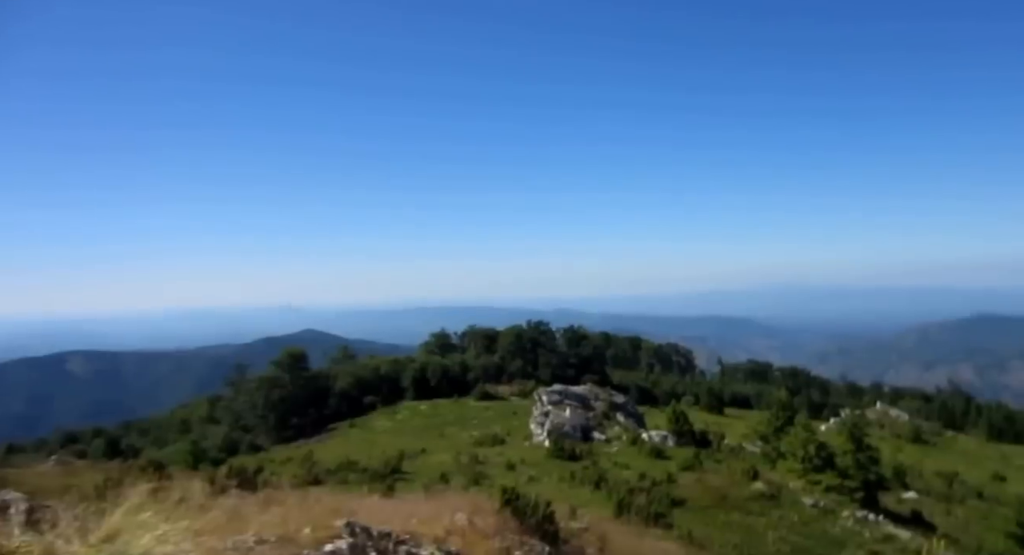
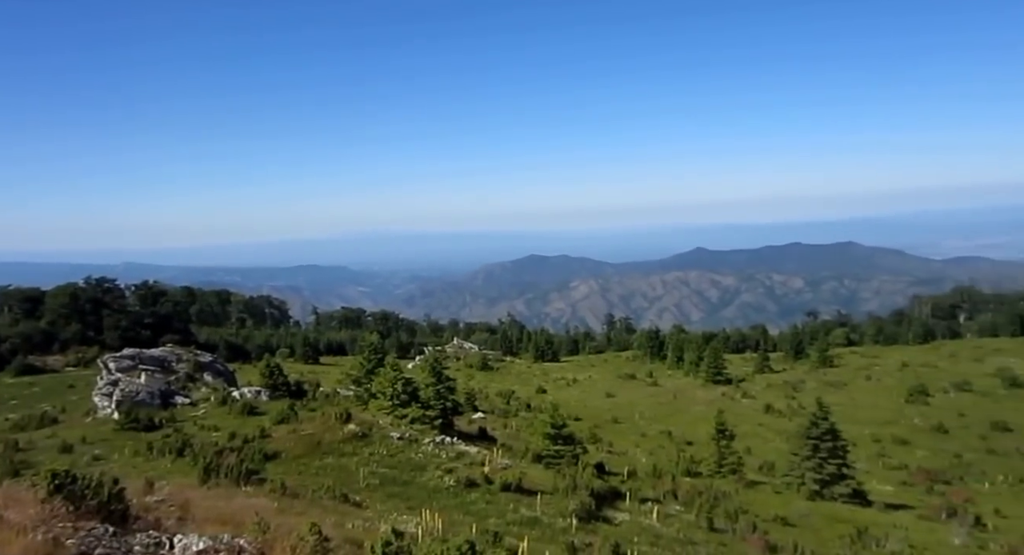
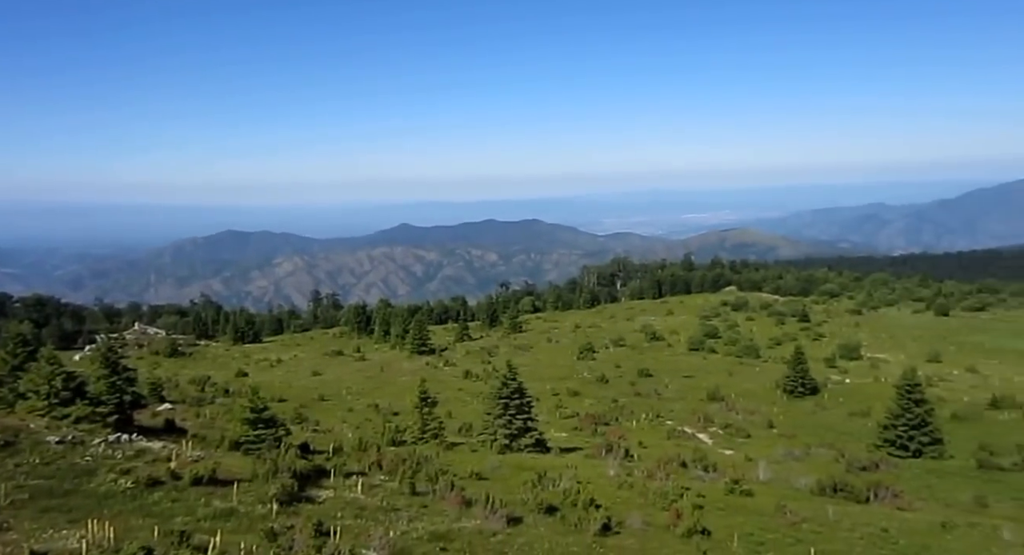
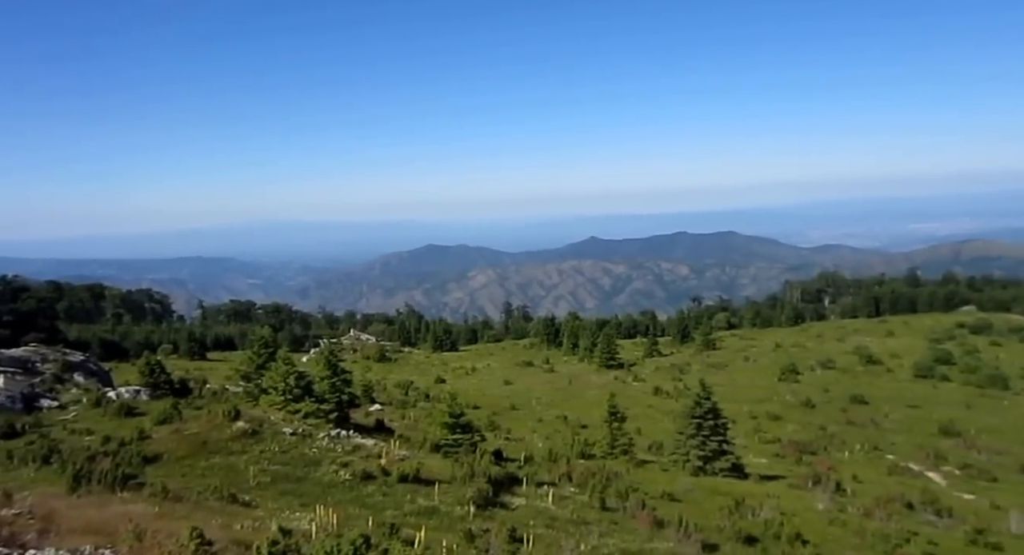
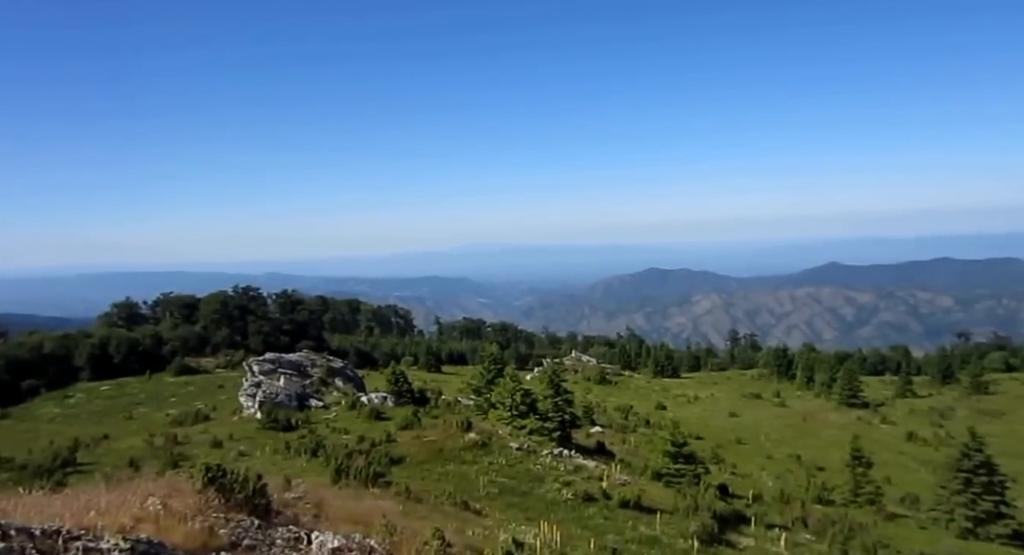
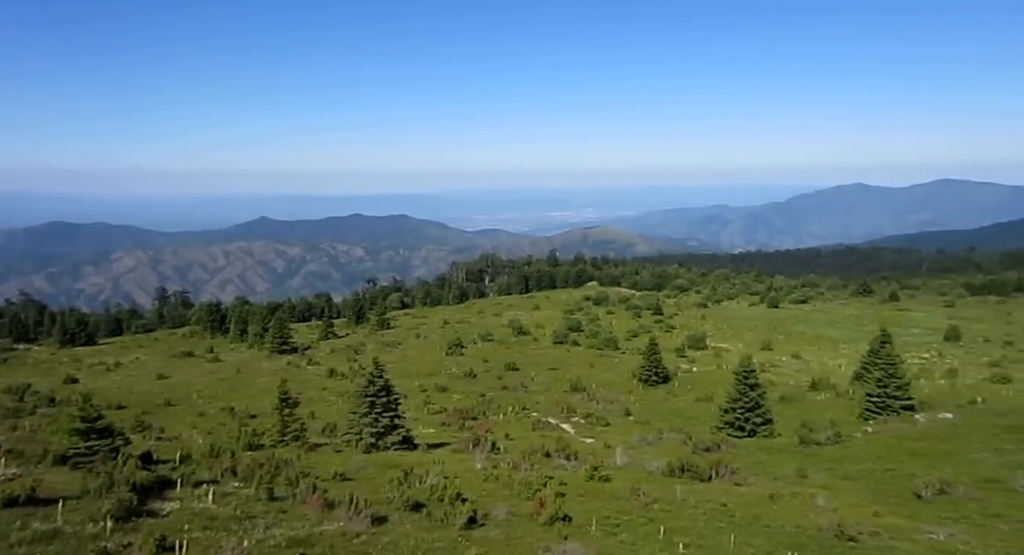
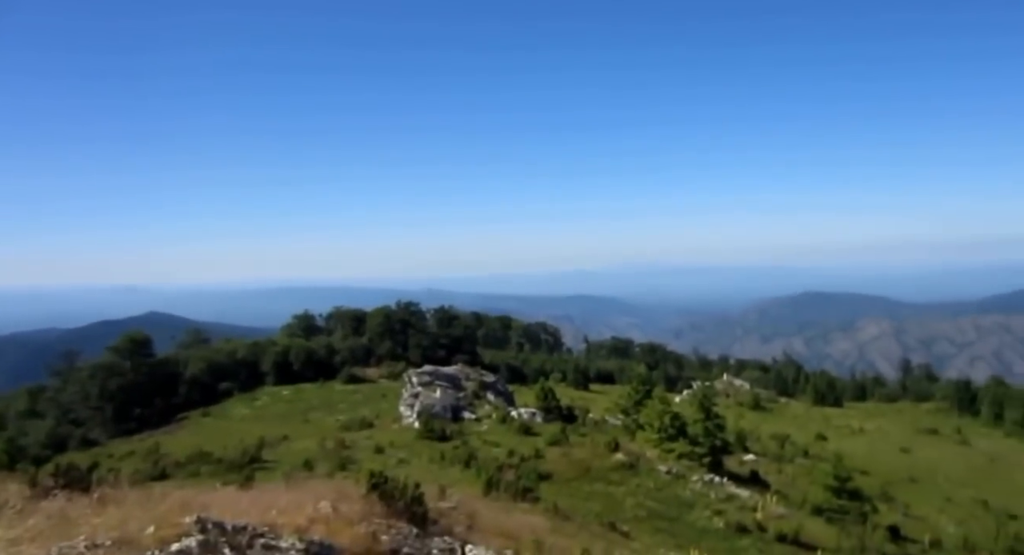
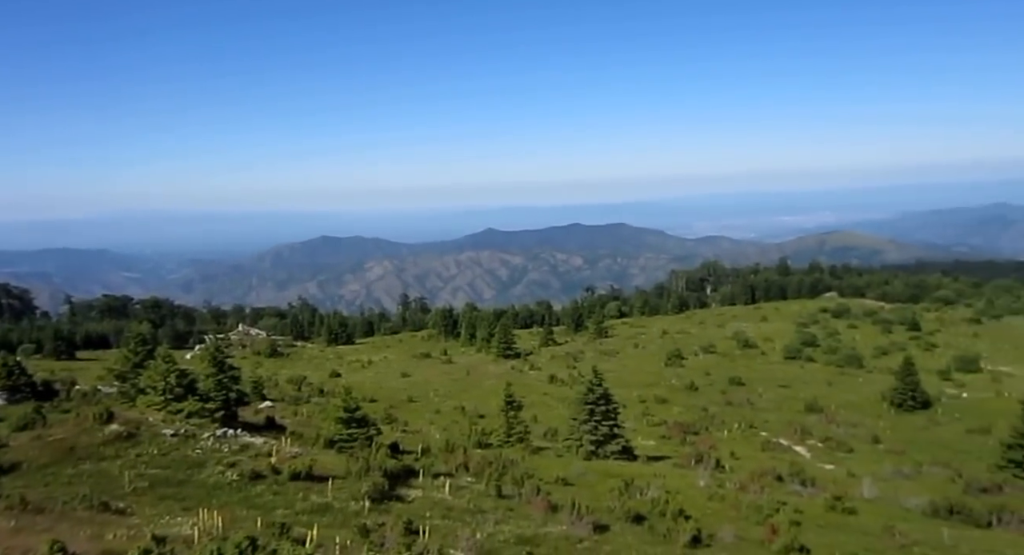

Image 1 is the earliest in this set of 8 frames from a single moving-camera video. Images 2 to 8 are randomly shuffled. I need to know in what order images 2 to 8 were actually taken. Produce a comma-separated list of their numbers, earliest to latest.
7, 5, 2, 4, 8, 3, 6
